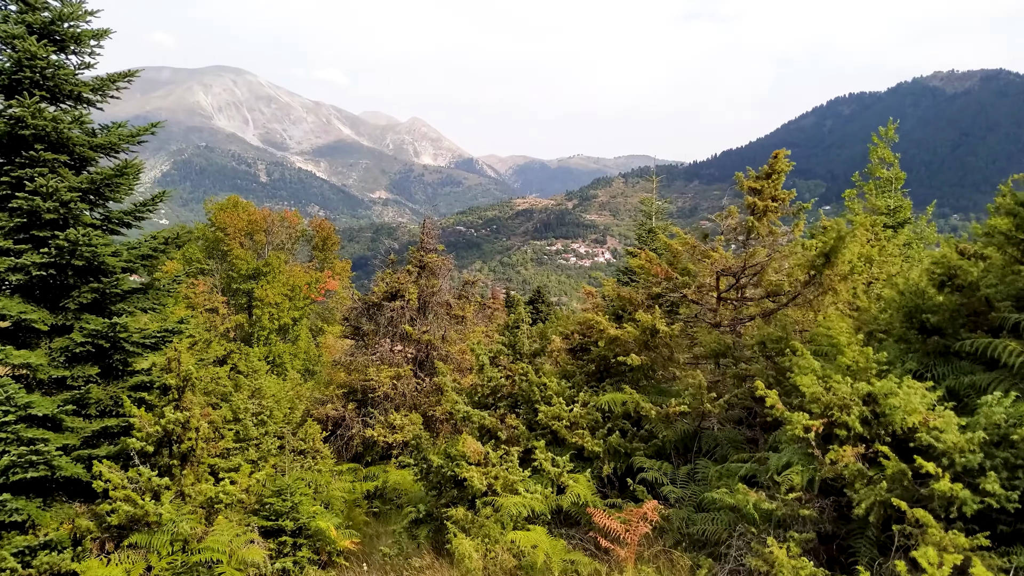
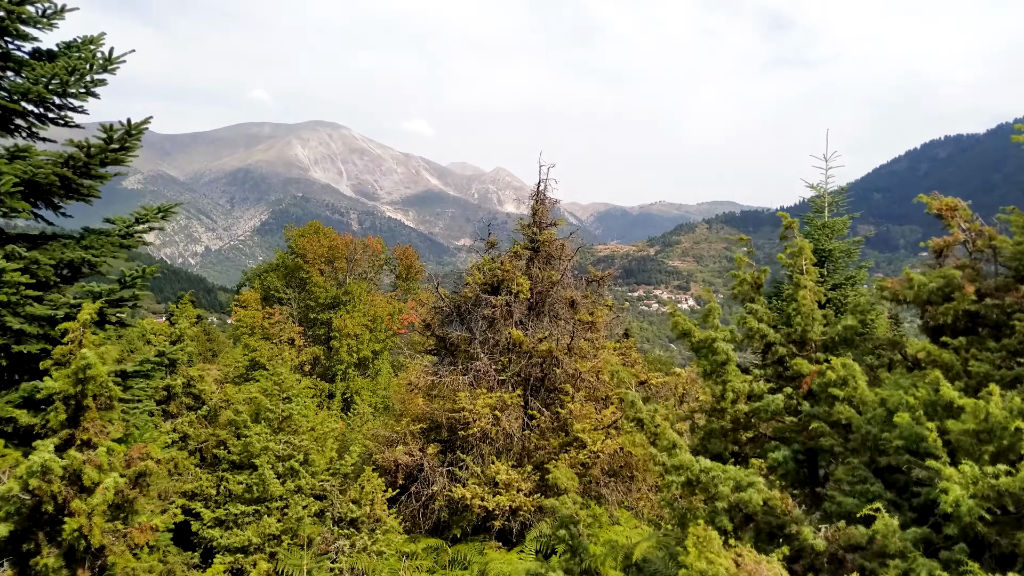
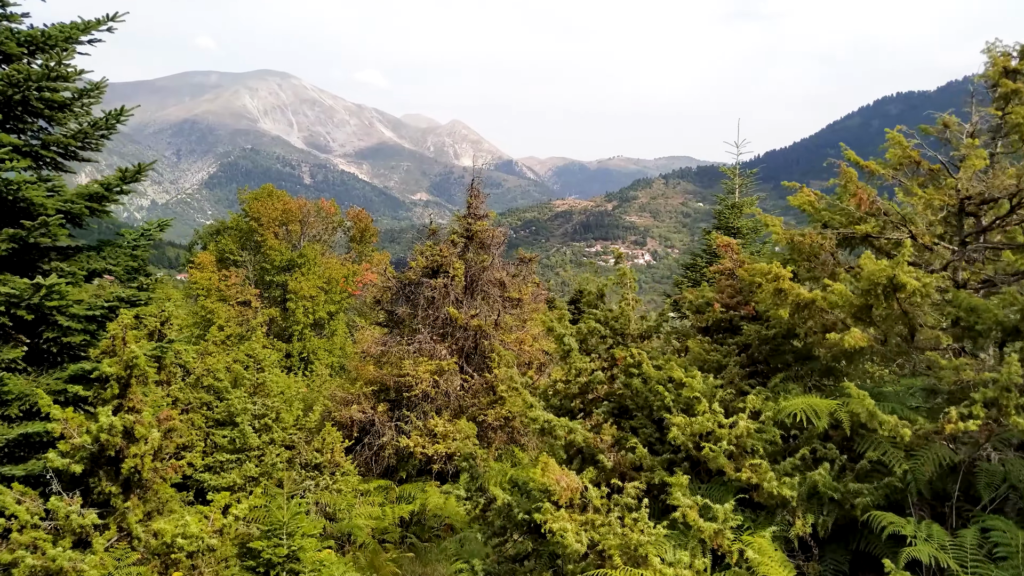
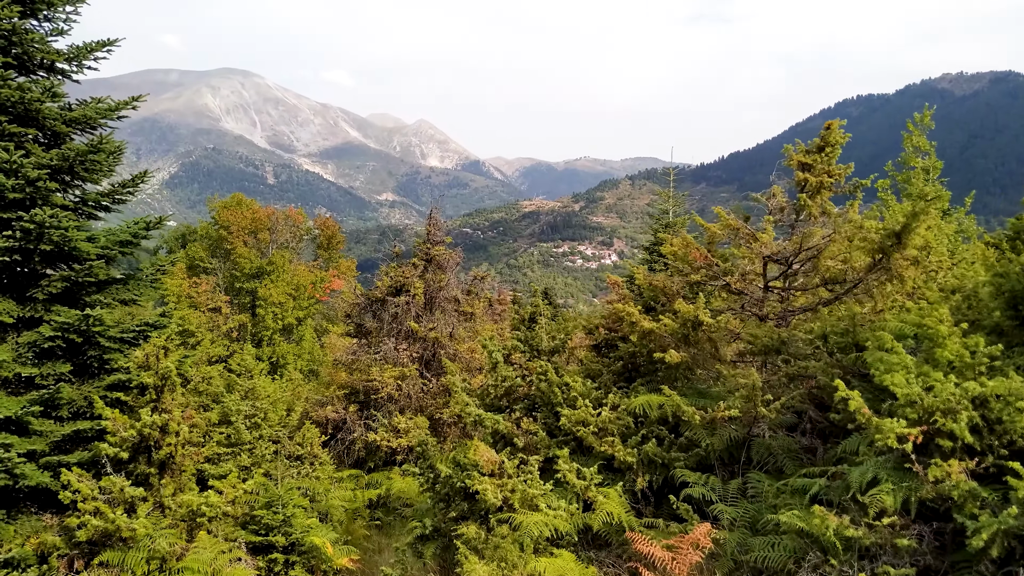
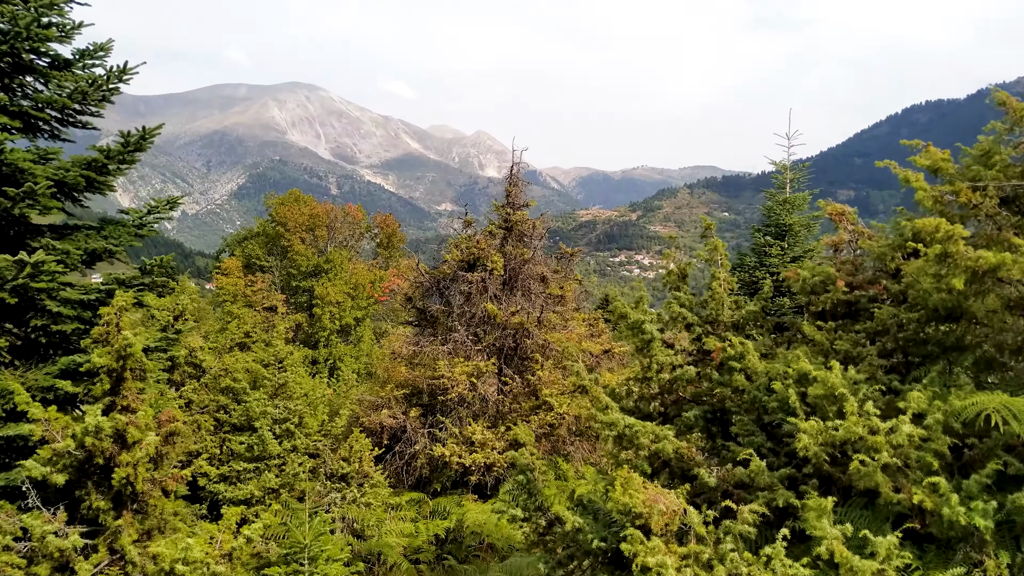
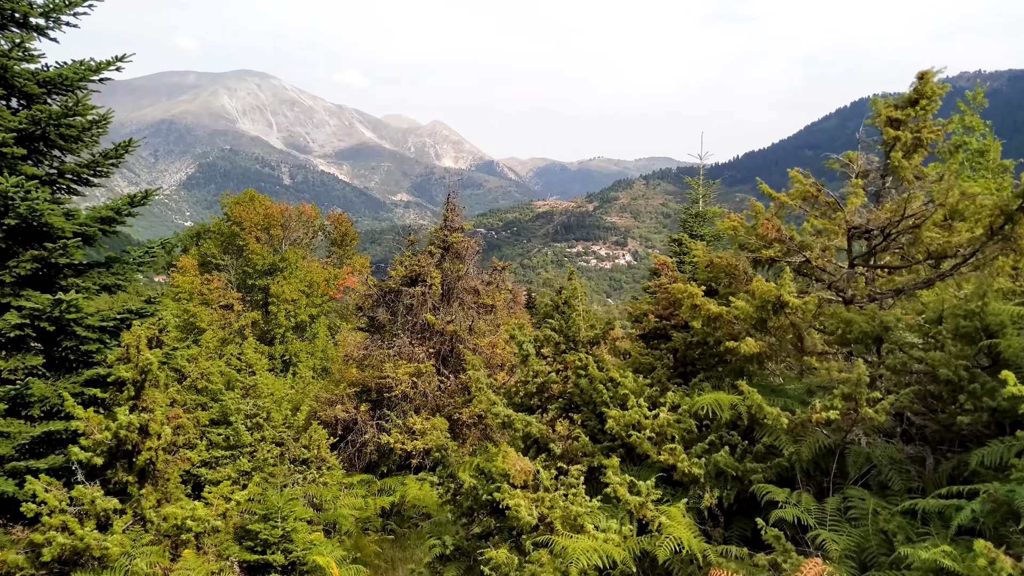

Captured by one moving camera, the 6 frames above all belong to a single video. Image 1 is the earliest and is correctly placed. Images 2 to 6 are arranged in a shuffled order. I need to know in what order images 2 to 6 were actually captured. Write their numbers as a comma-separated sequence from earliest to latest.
4, 6, 3, 5, 2
